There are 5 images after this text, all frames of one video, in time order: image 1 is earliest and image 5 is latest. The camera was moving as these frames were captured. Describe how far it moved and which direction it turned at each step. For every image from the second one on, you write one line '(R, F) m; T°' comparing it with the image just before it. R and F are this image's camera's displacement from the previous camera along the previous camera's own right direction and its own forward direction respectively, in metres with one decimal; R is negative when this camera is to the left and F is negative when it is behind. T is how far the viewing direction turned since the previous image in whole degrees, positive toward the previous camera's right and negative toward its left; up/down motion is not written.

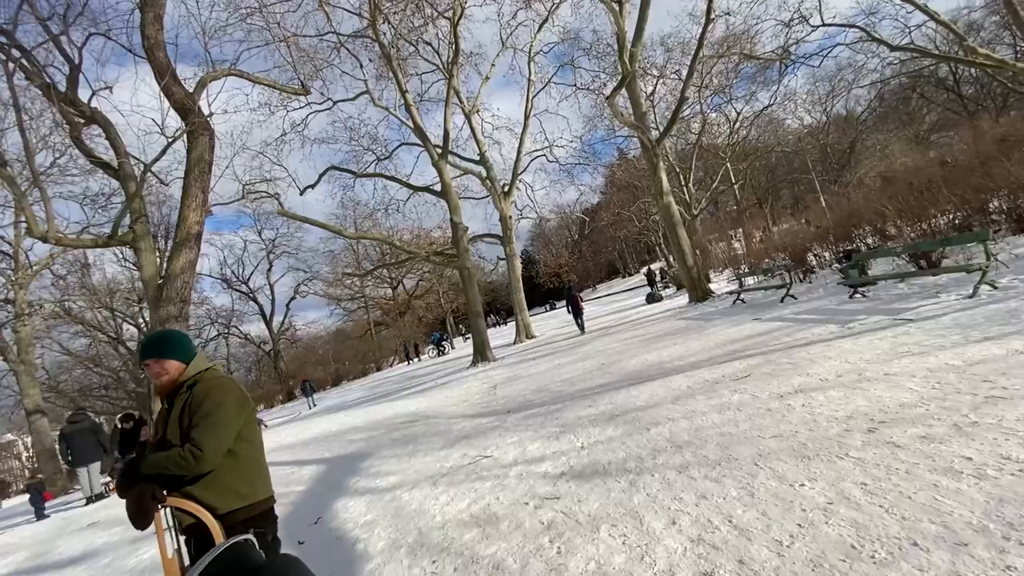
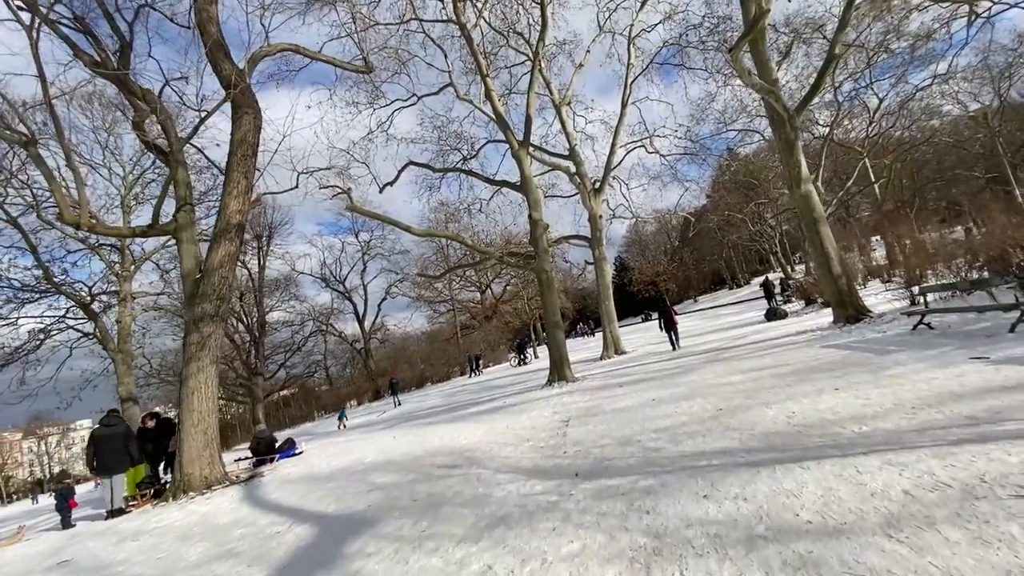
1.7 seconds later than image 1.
(+0.2, +2.6) m; -11°
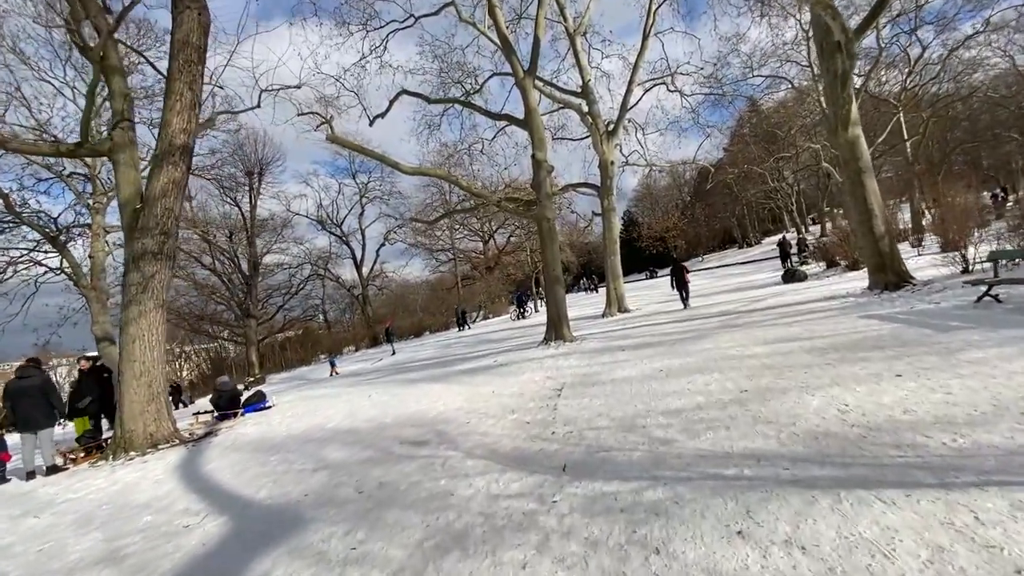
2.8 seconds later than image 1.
(+0.3, +1.4) m; 0°
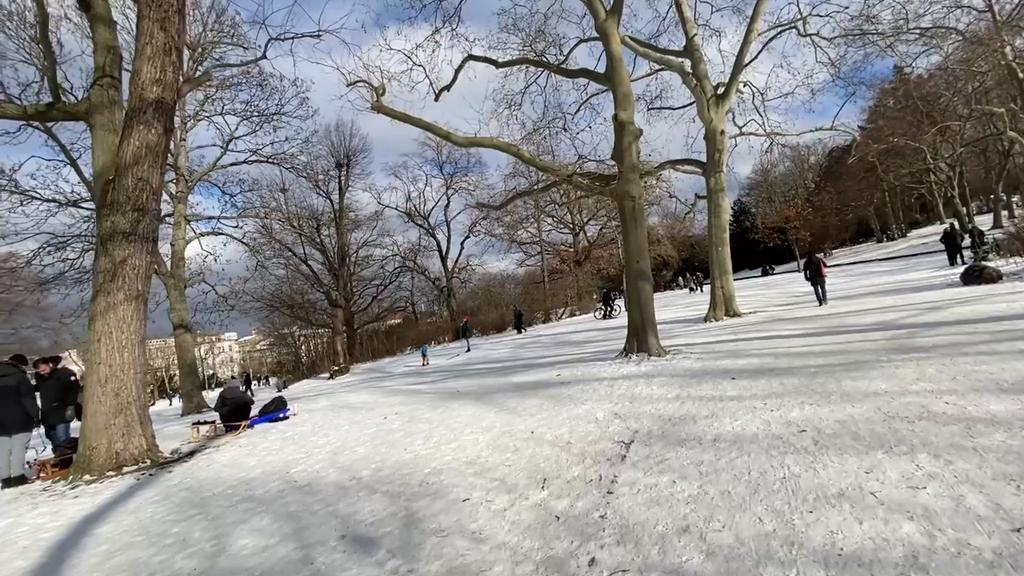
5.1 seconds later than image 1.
(+0.6, +2.8) m; -11°
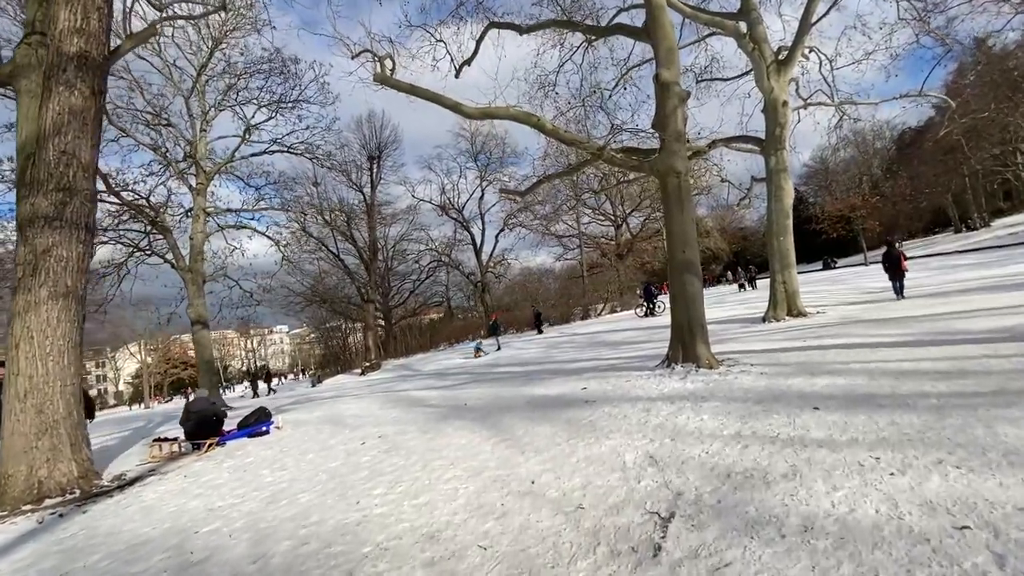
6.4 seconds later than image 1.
(+0.5, +1.7) m; -5°
